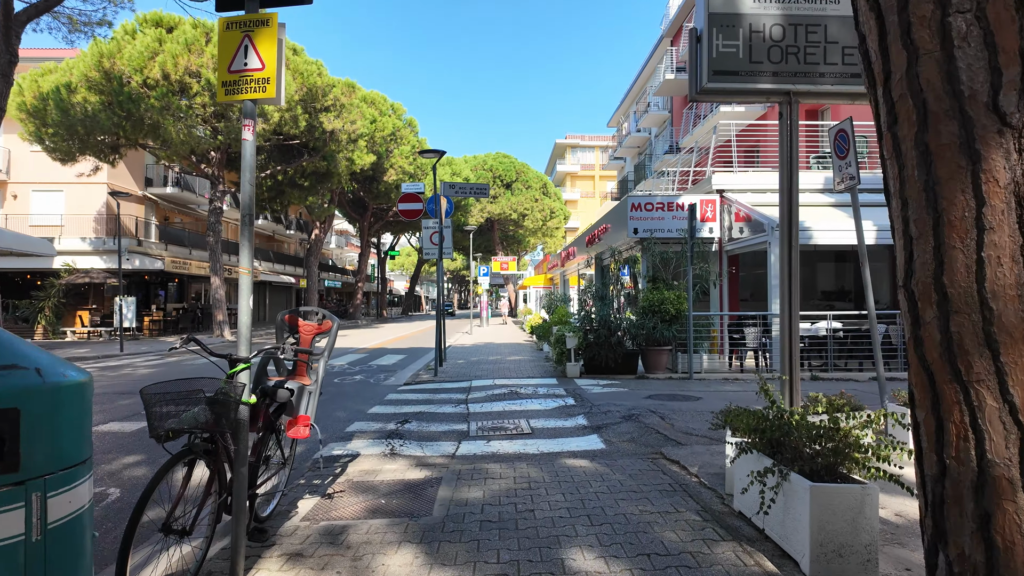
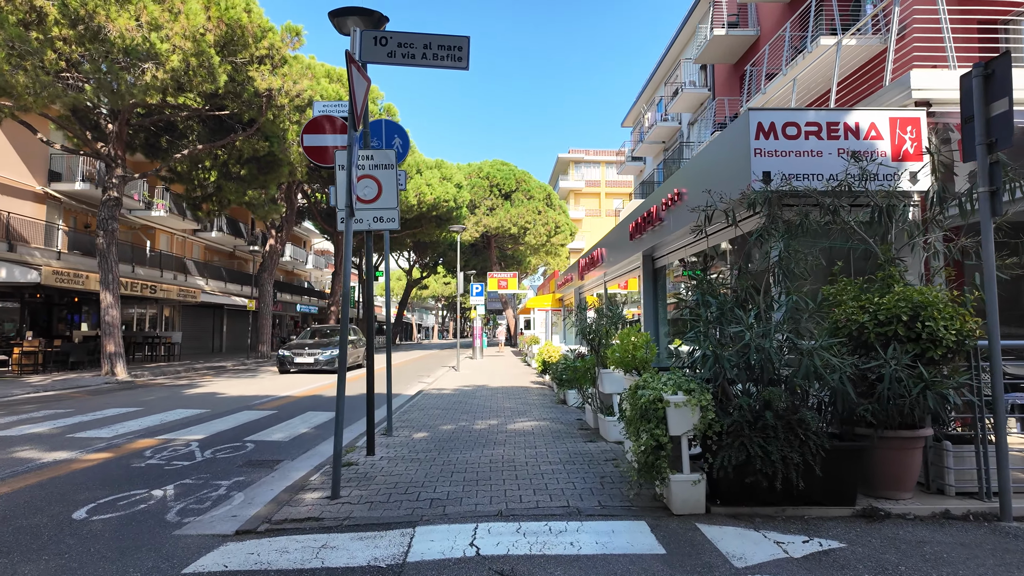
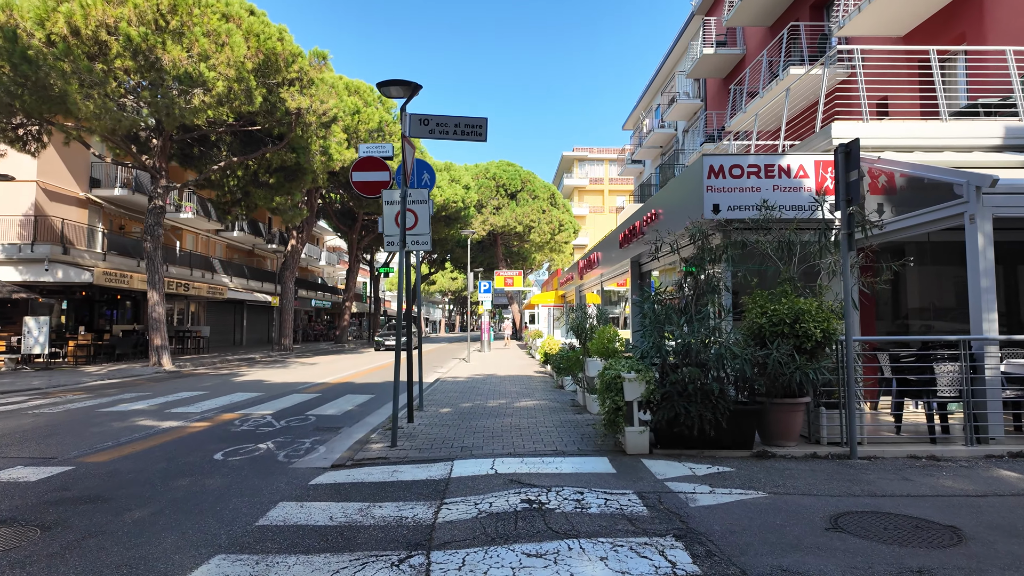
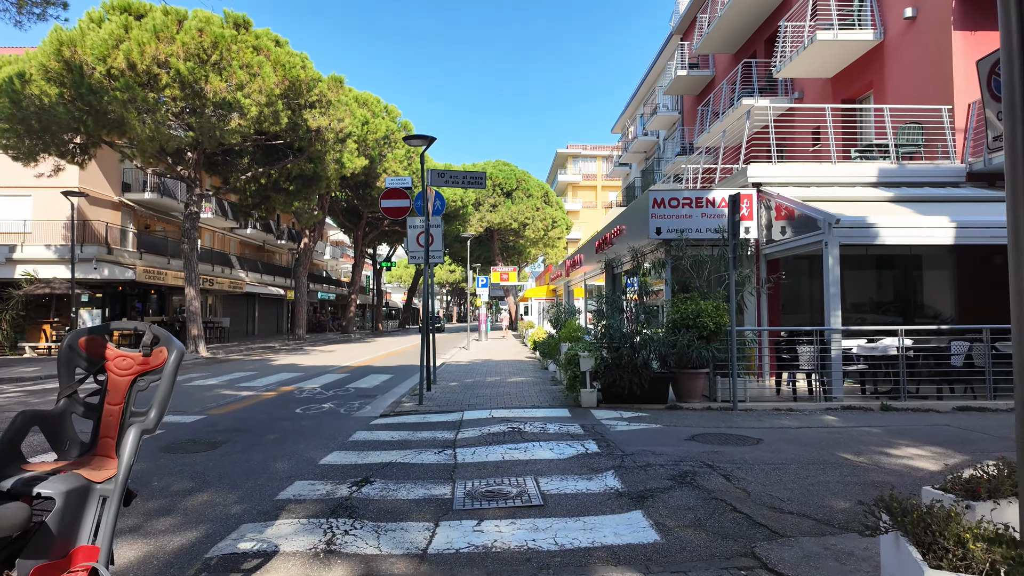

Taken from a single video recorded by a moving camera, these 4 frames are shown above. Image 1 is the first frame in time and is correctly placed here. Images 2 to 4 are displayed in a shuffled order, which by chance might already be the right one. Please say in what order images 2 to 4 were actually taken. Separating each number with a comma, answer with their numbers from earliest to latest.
4, 3, 2
